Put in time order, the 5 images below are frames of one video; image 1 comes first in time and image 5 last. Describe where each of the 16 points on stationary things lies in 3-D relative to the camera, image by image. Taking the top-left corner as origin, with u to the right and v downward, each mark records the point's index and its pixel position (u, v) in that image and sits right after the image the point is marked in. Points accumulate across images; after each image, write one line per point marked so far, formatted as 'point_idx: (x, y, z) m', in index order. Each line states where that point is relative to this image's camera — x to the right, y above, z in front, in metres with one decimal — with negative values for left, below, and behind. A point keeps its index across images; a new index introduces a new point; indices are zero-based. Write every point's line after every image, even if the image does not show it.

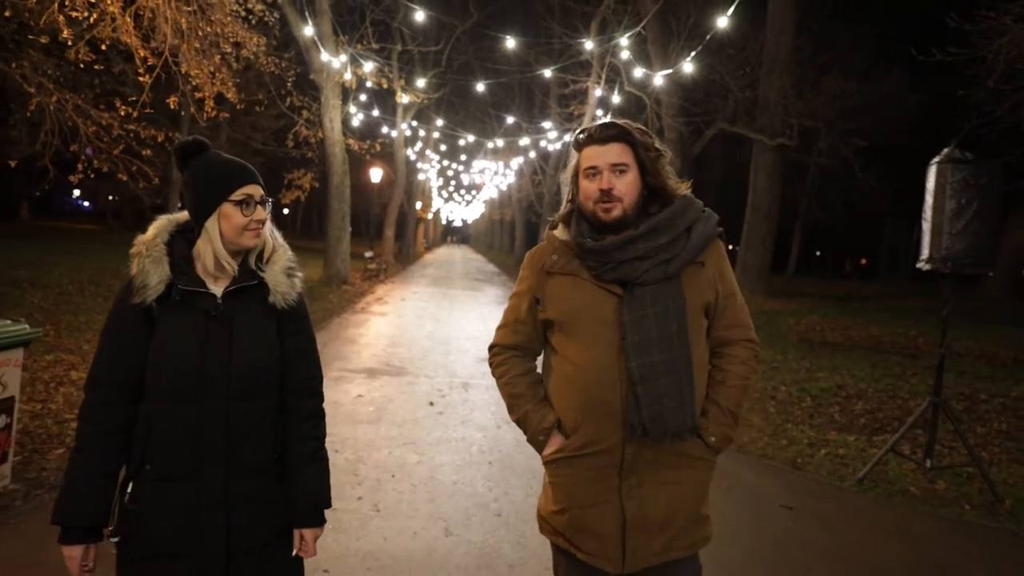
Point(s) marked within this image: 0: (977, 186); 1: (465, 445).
0: (+3.8, +0.8, +7.3) m
1: (-0.4, -1.4, +7.8) m
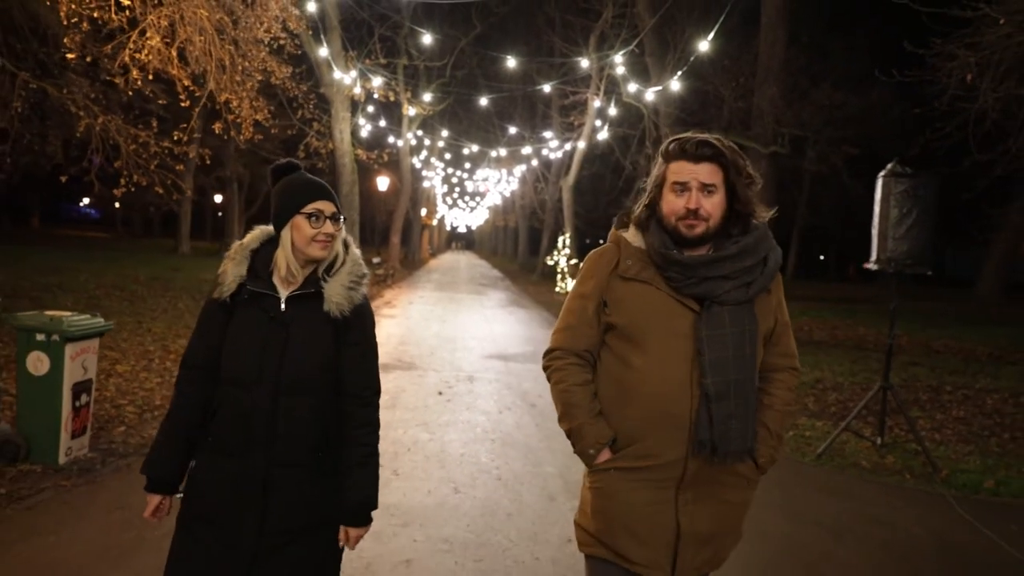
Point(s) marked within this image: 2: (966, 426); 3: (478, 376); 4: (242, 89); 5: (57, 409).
0: (+3.8, +0.9, +8.4) m
1: (-0.4, -1.4, +8.9) m
2: (+5.4, -1.6, +10.6) m
3: (-0.5, -1.2, +12.1) m
4: (-3.1, +2.3, +10.1) m
5: (-3.3, -0.9, +6.5) m
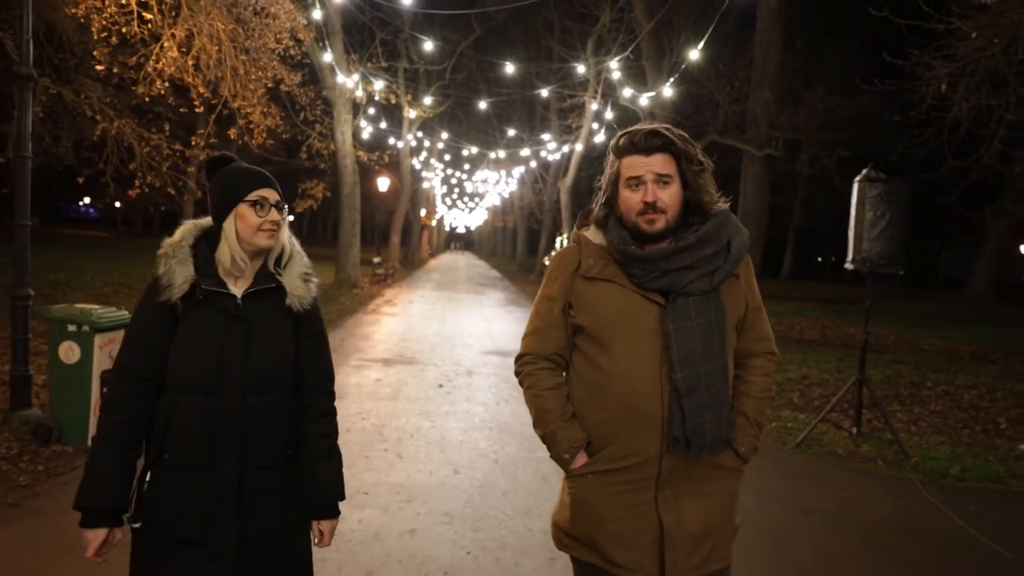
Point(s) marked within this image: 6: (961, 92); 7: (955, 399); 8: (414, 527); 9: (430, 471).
0: (+3.8, +0.9, +8.9) m
1: (-0.5, -1.3, +9.4) m
2: (+5.4, -1.6, +11.1) m
3: (-0.5, -1.2, +12.7) m
4: (-3.1, +2.3, +10.6) m
5: (-3.4, -0.9, +7.0) m
6: (+5.4, +2.3, +10.6) m
7: (+6.3, -1.6, +12.7) m
8: (-0.6, -1.5, +5.7) m
9: (-0.5, -1.5, +7.2) m
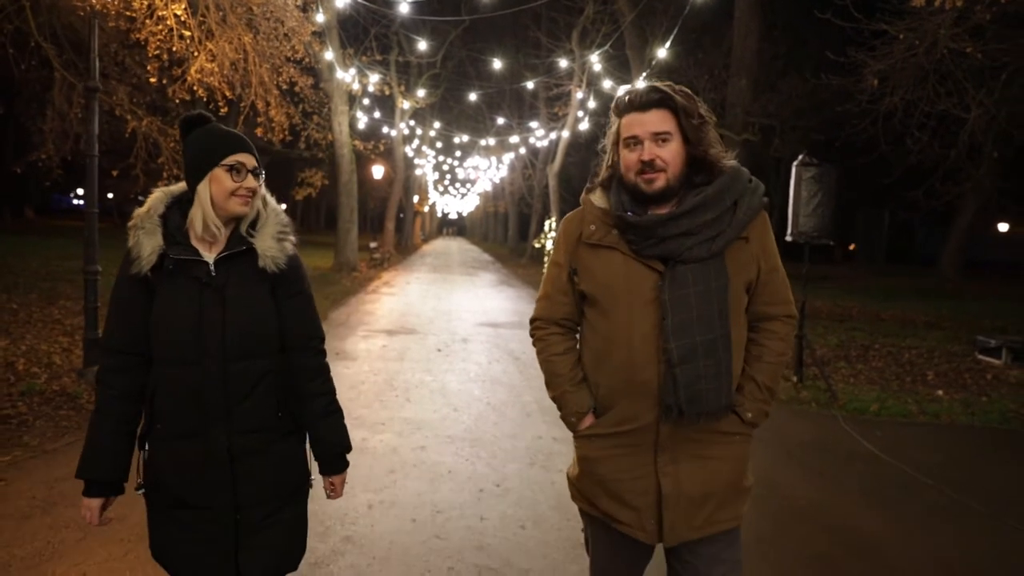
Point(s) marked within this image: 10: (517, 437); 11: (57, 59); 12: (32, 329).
0: (+3.6, +1.2, +10.5) m
1: (-0.6, -1.0, +11.0) m
2: (+5.2, -1.2, +12.7) m
3: (-0.7, -0.8, +14.2) m
4: (-3.3, +2.6, +12.1) m
5: (-3.5, -0.6, +8.5) m
6: (+5.2, +2.8, +12.1) m
7: (+6.2, -1.1, +14.3) m
8: (-0.7, -1.3, +7.2) m
9: (-0.6, -1.2, +8.8) m
10: (0.0, -1.3, +7.6) m
11: (-6.7, +3.3, +13.0) m
12: (-6.9, -0.6, +12.8) m
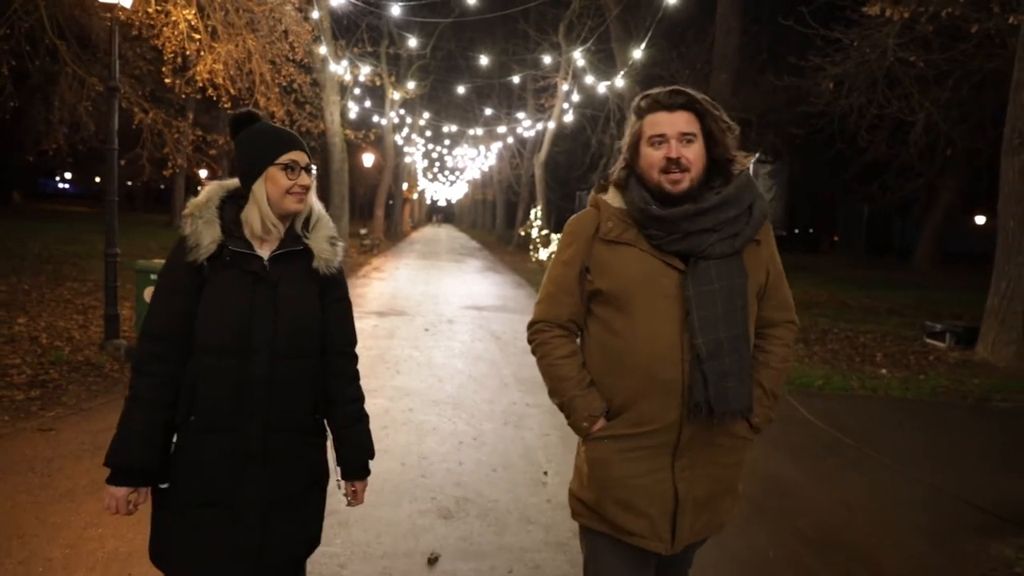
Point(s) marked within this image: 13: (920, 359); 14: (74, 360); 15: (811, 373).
0: (+3.4, +1.4, +11.5) m
1: (-0.8, -0.8, +12.0) m
2: (+5.0, -1.0, +13.8) m
3: (-1.0, -0.5, +15.2) m
4: (-3.5, +2.8, +13.0) m
5: (-3.7, -0.4, +9.5) m
6: (+4.9, +2.9, +13.1) m
7: (+5.9, -0.9, +15.4) m
8: (-0.9, -1.1, +8.2) m
9: (-0.9, -1.0, +9.8) m
10: (-0.2, -1.1, +8.6) m
11: (-6.9, +3.6, +13.9) m
12: (-7.1, -0.3, +13.7) m
13: (+6.0, -1.0, +13.1) m
14: (-4.6, -0.8, +9.4) m
15: (+3.9, -1.1, +11.6) m
